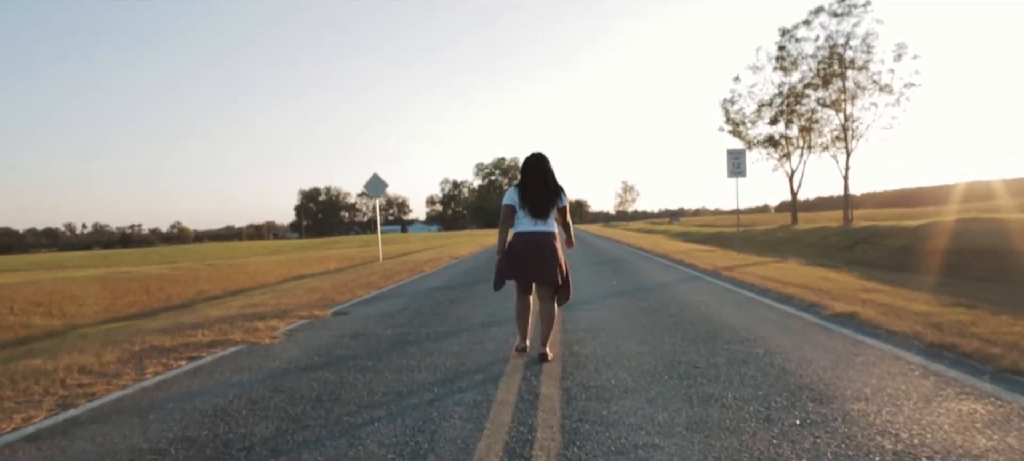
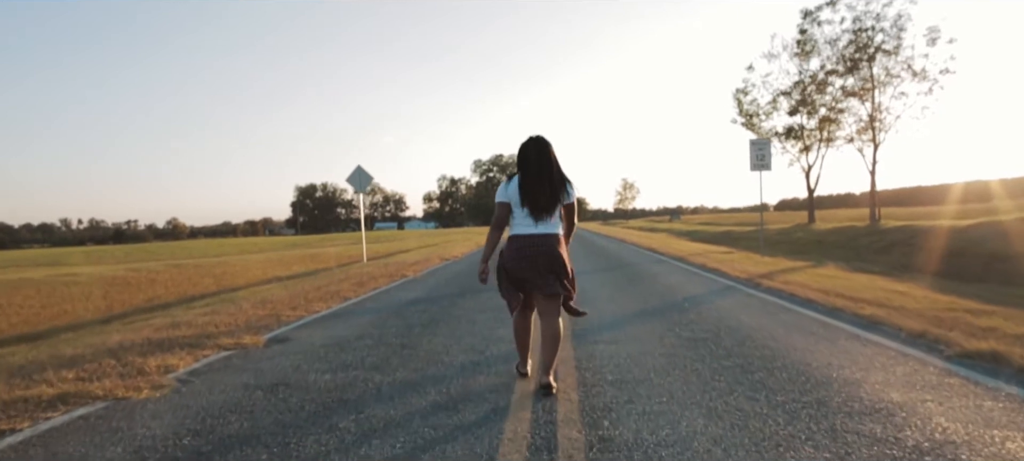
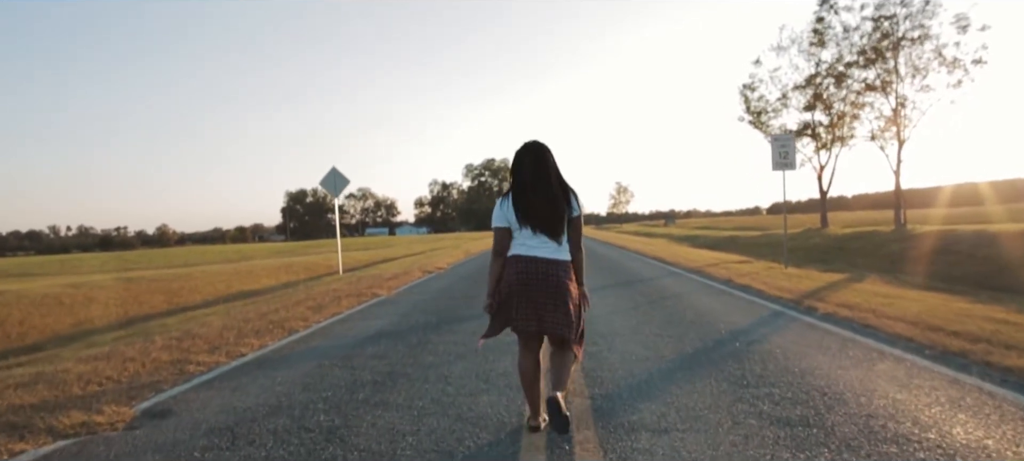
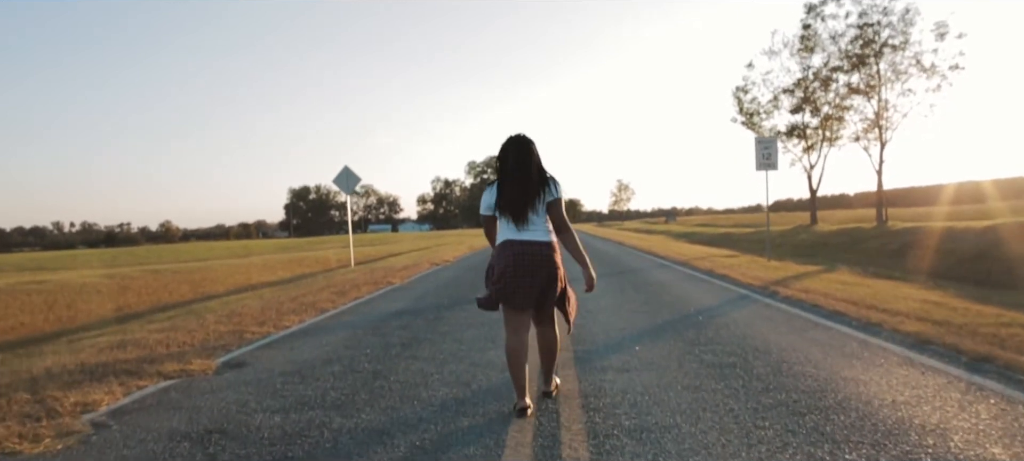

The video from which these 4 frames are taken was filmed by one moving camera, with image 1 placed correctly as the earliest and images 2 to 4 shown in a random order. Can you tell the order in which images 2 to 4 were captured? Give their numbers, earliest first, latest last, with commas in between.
2, 4, 3
